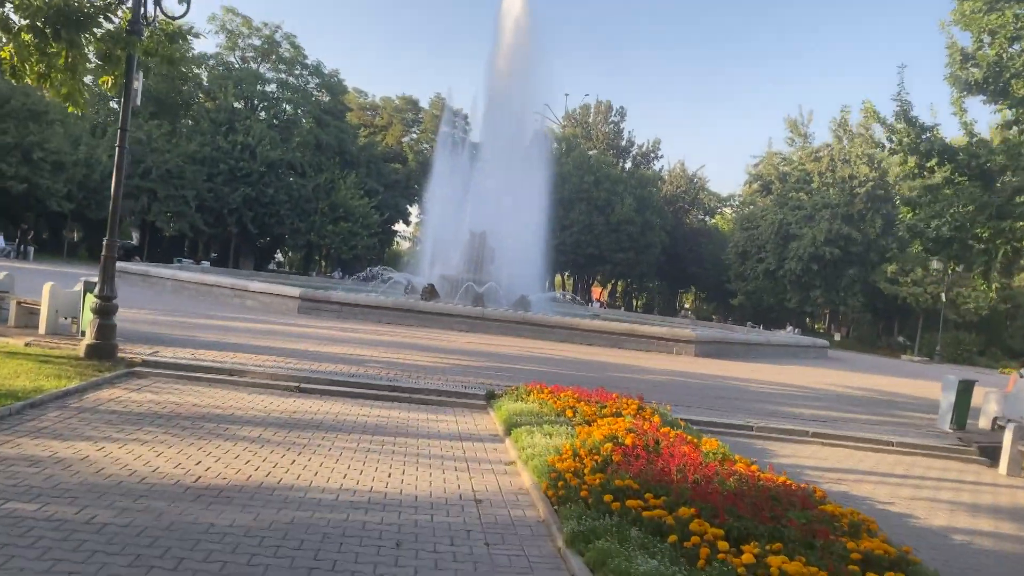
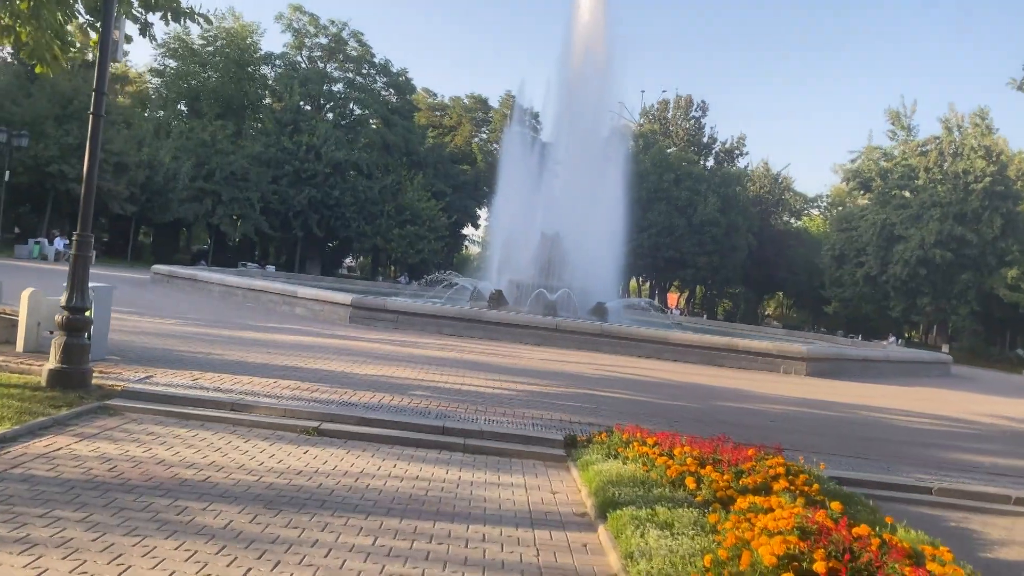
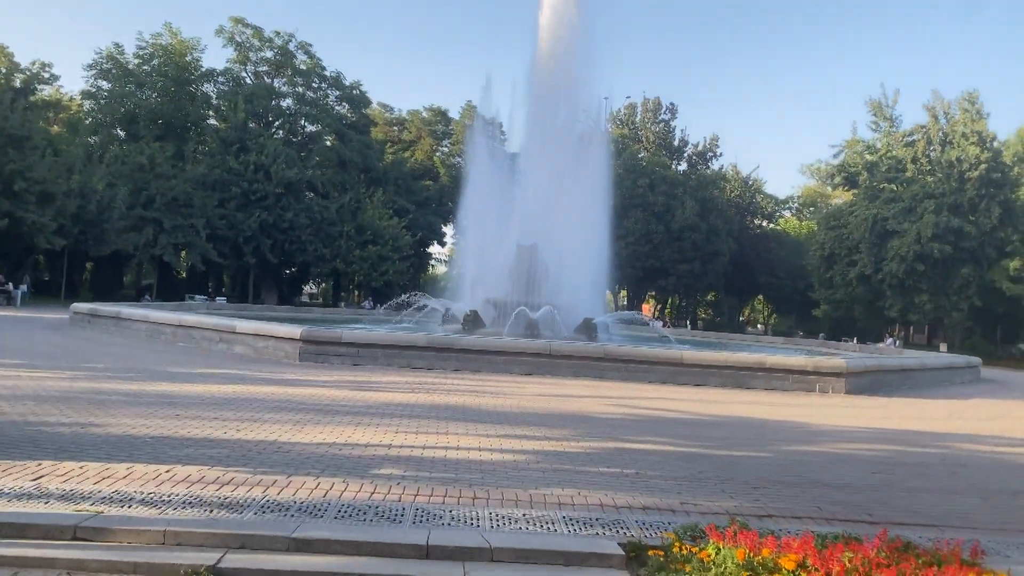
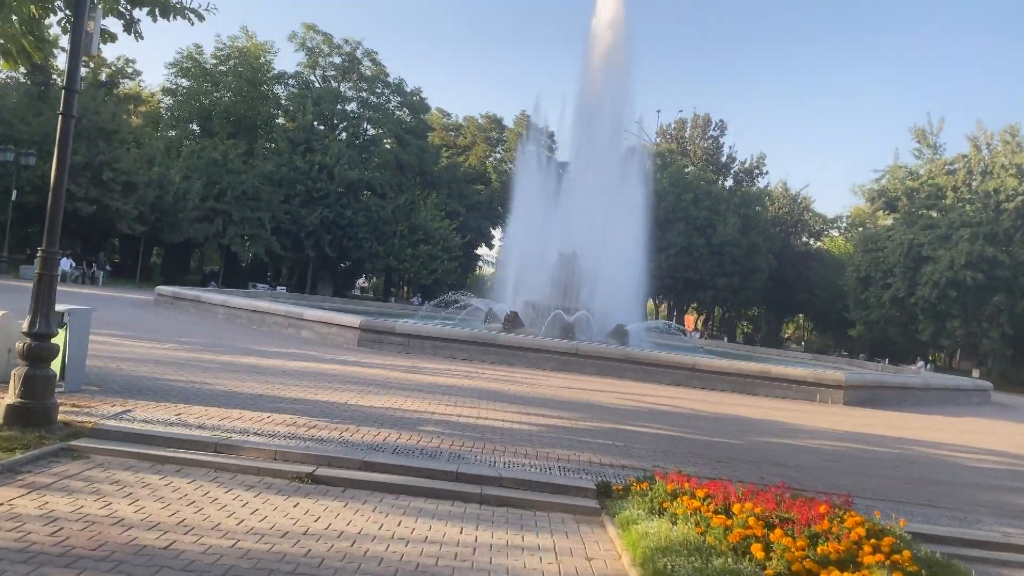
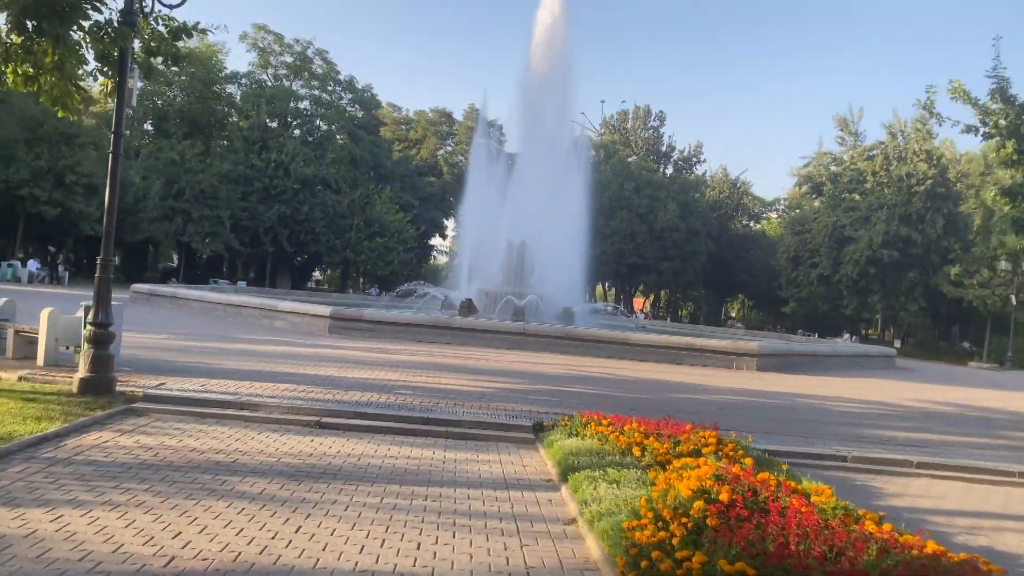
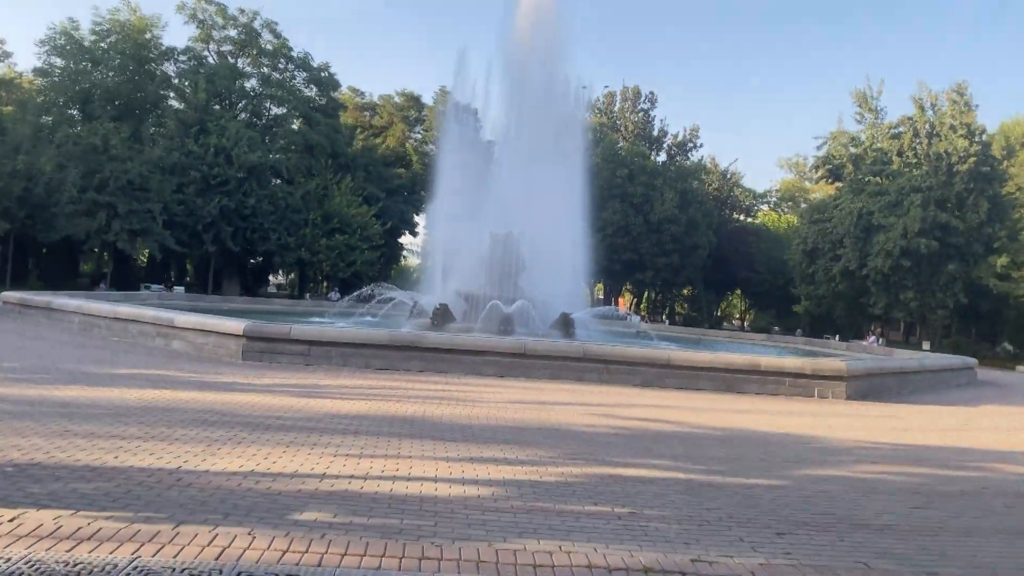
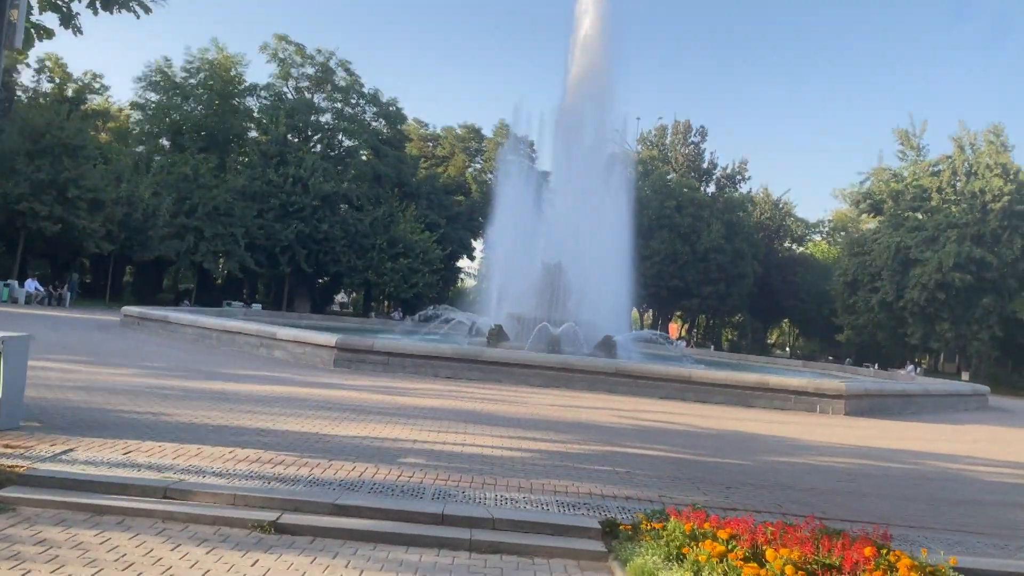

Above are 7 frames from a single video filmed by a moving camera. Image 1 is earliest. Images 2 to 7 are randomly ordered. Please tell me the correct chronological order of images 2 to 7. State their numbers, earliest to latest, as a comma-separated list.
5, 2, 4, 7, 3, 6
